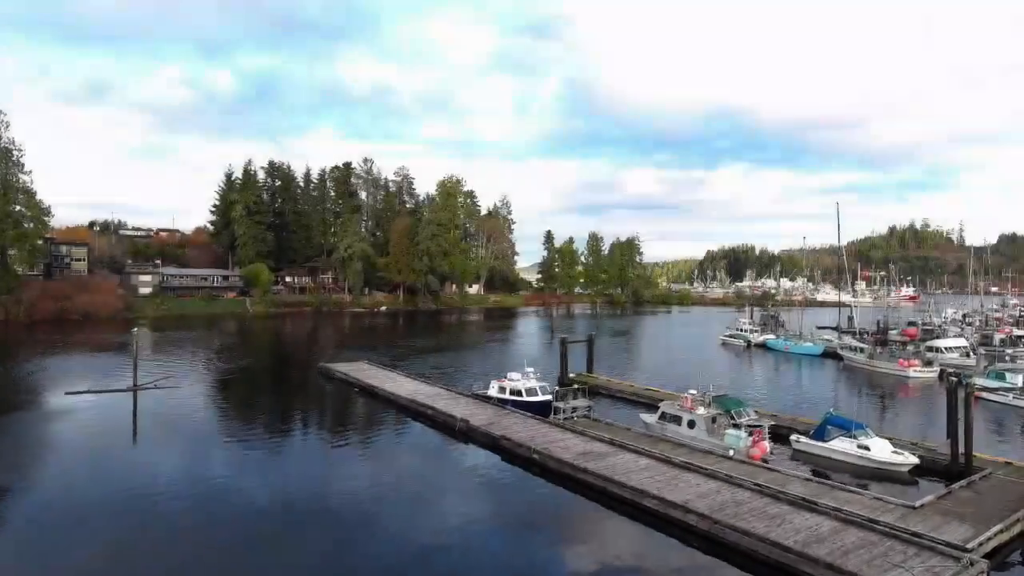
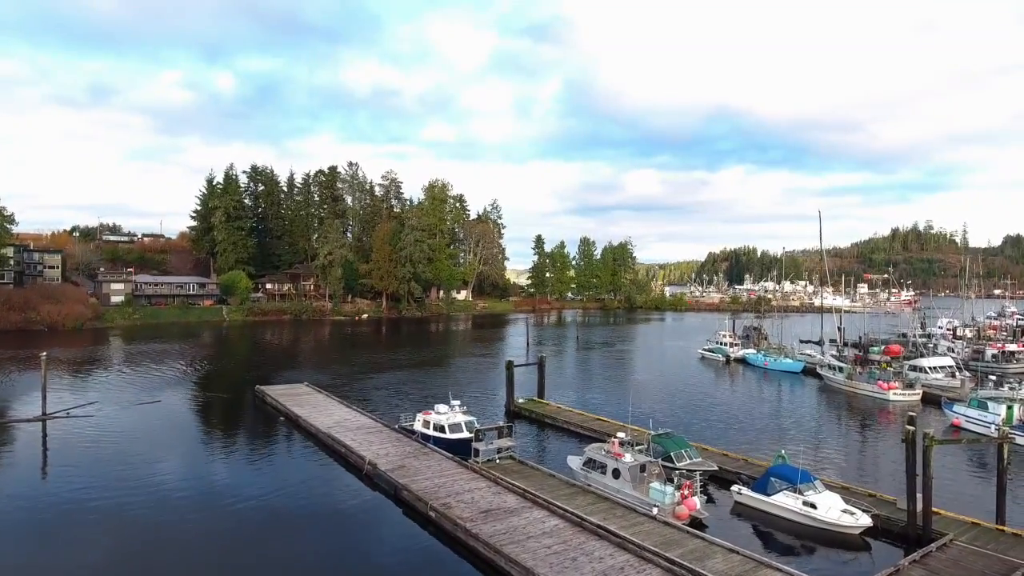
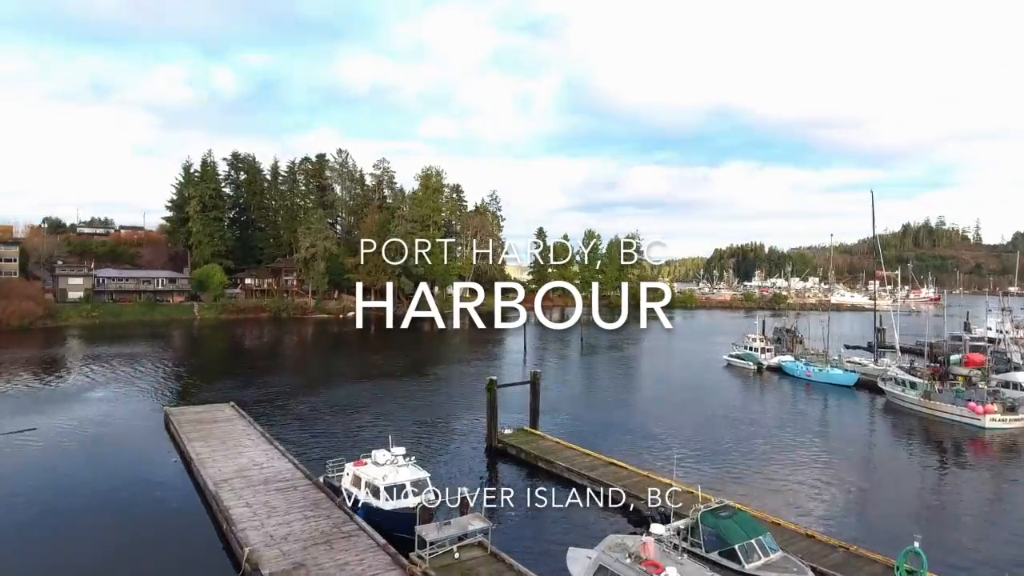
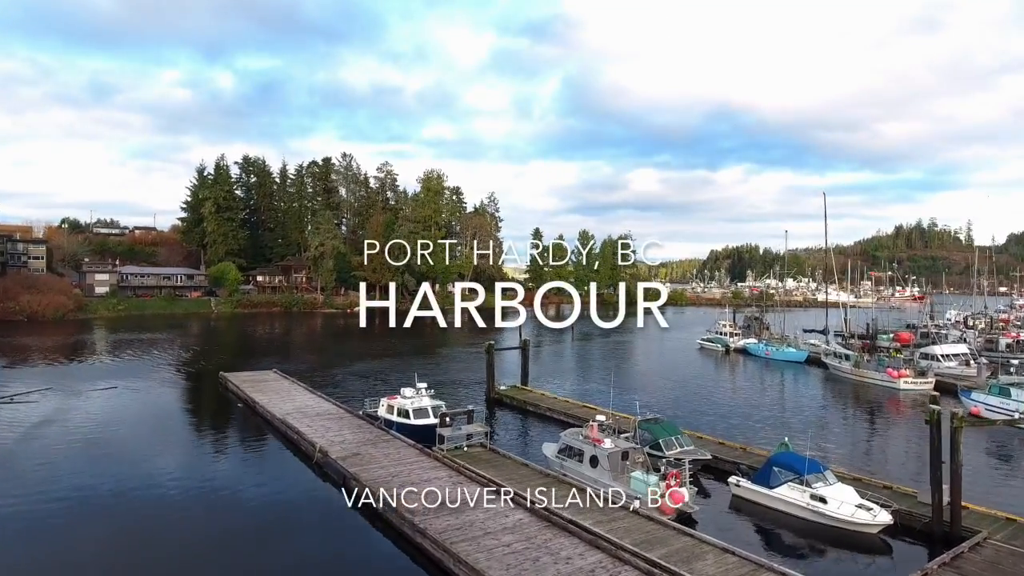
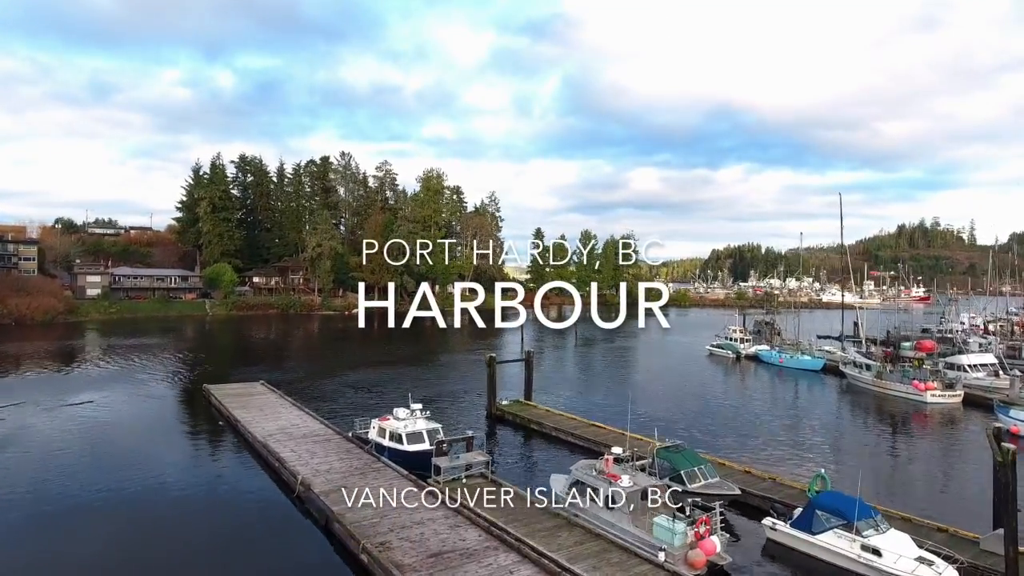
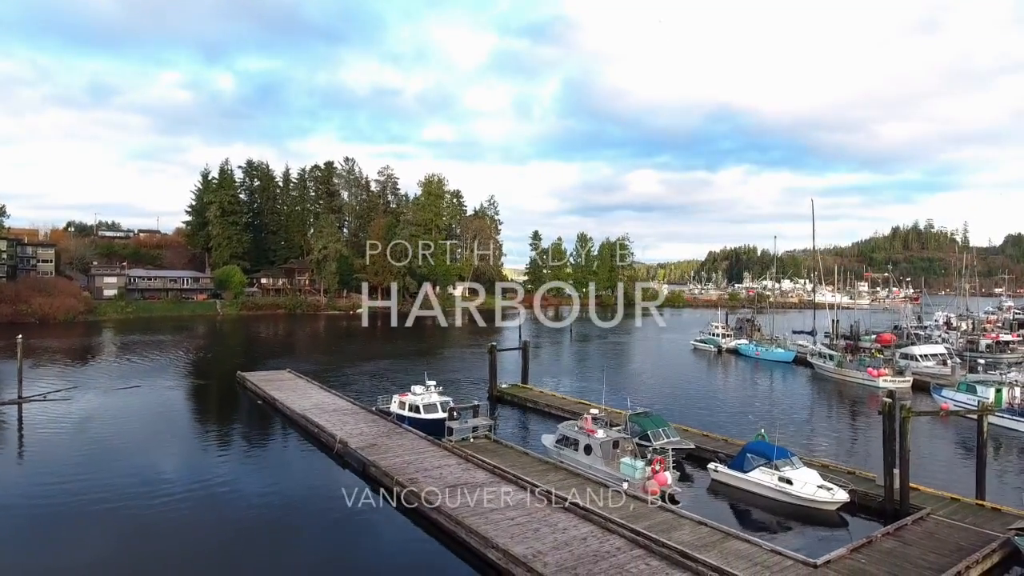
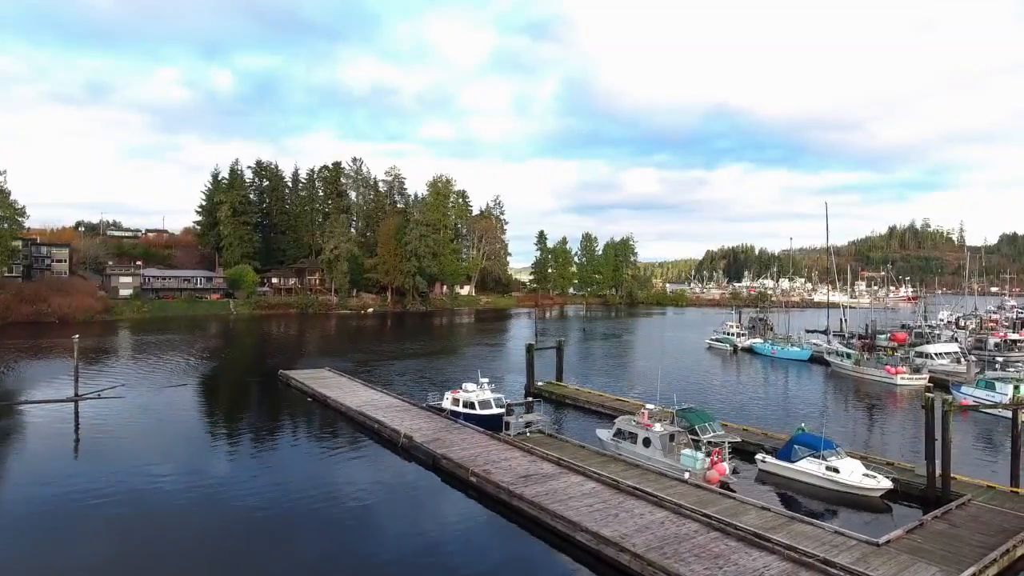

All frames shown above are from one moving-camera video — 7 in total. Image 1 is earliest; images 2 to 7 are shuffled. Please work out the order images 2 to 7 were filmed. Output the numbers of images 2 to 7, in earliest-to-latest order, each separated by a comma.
7, 2, 6, 4, 5, 3
